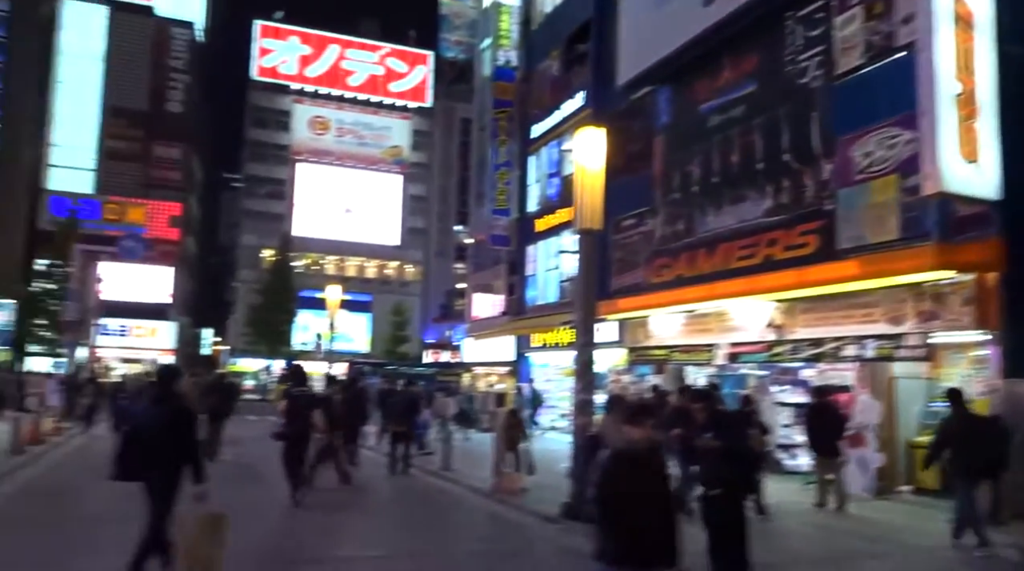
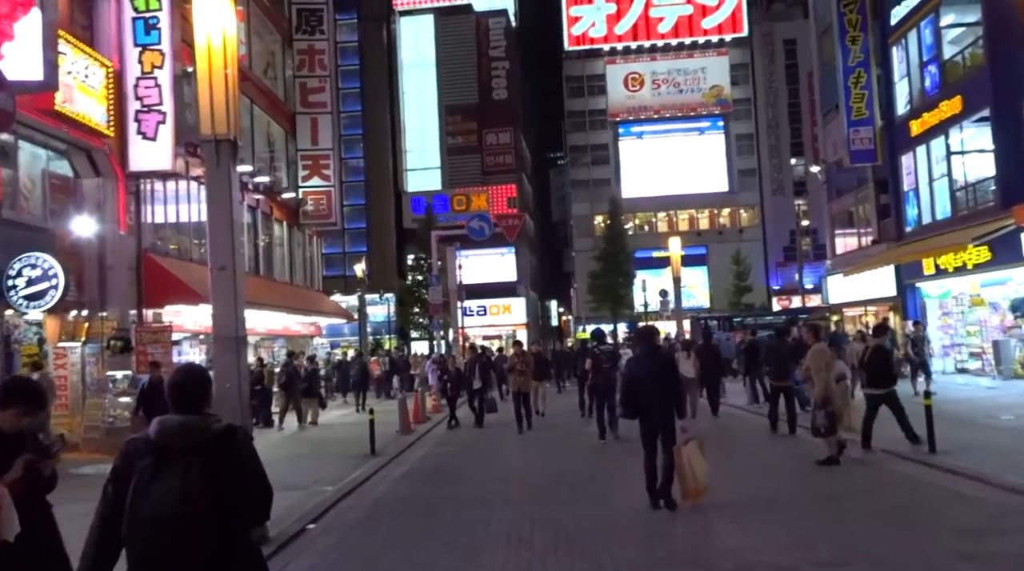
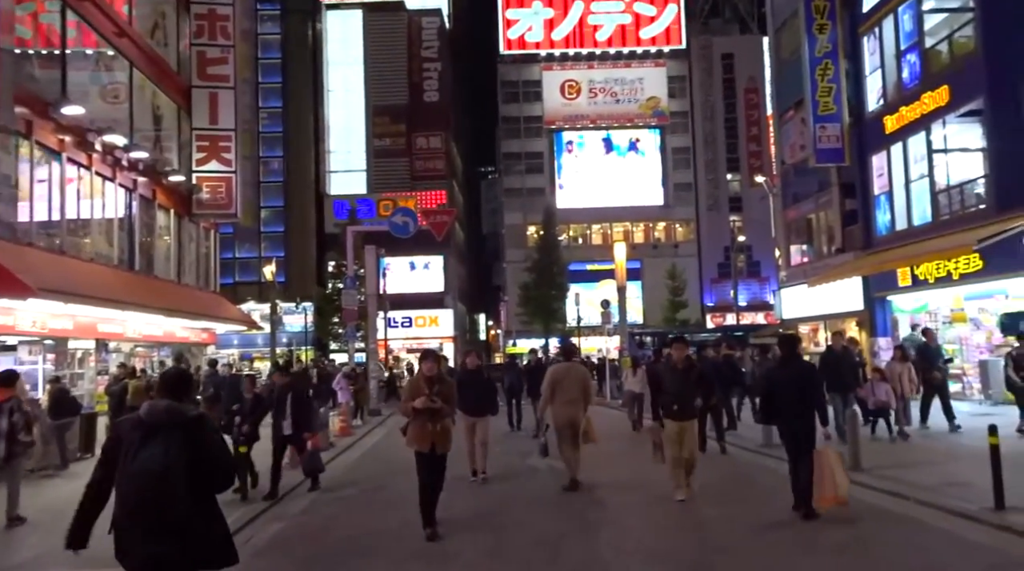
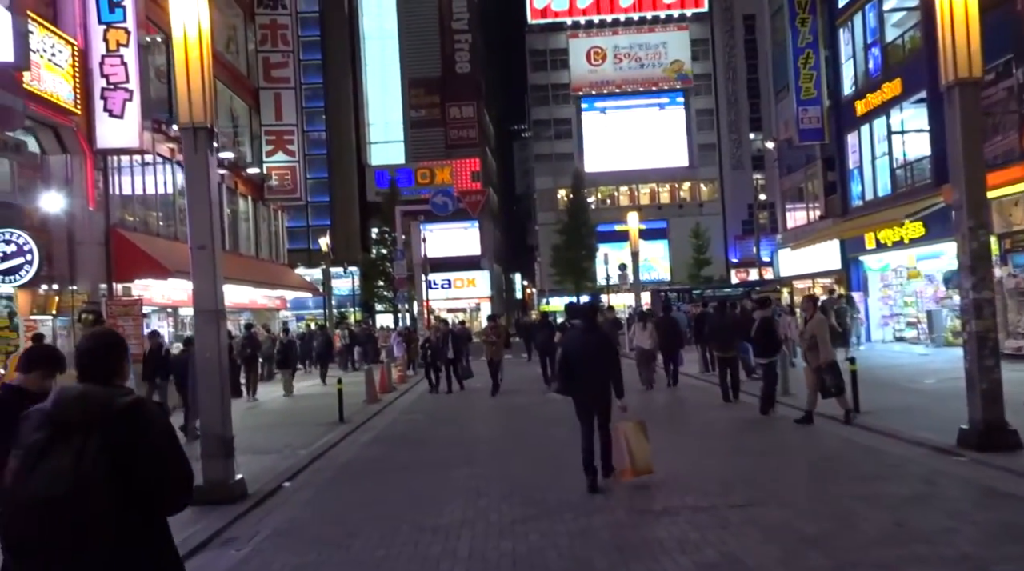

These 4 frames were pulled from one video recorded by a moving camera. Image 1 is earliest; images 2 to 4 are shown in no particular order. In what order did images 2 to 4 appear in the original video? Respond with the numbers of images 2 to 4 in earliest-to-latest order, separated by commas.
4, 2, 3
